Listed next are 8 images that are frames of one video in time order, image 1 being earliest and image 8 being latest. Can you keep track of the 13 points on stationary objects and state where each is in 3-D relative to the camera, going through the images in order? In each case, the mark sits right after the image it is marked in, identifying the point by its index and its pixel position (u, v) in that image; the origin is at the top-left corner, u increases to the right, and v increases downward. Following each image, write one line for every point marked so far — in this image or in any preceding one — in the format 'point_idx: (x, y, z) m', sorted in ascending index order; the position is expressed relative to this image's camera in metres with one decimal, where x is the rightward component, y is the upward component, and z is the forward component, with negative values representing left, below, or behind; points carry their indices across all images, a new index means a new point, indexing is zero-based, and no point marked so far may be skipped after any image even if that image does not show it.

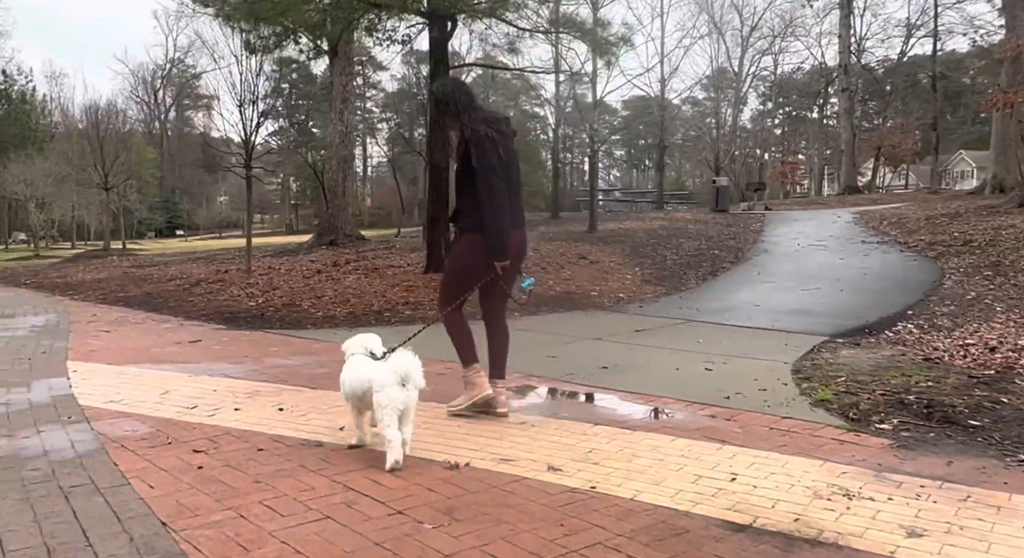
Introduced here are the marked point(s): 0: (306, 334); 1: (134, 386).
0: (-1.9, -0.5, +7.9) m
1: (-2.2, -0.6, +5.1) m
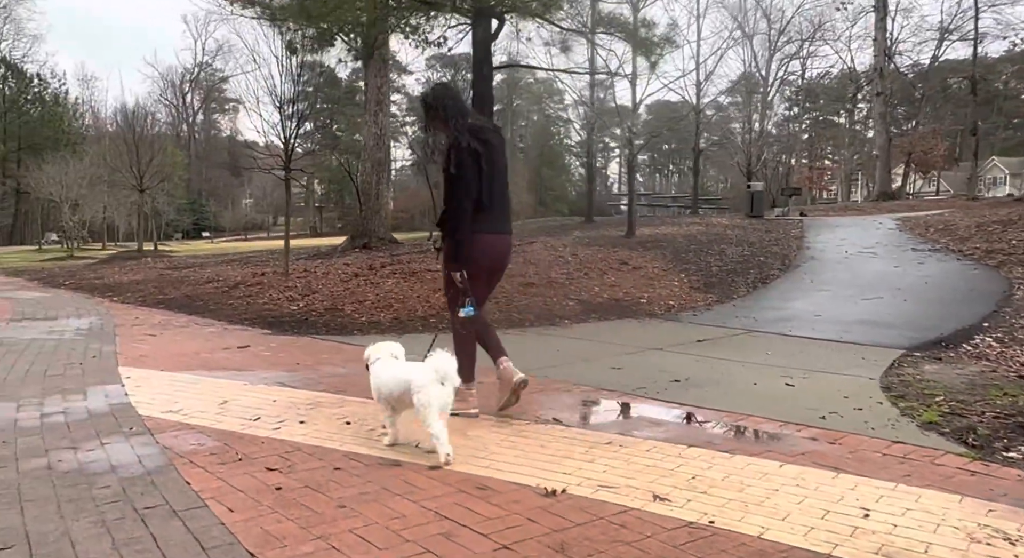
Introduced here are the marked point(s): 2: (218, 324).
0: (-1.4, -0.5, +7.8) m
1: (-1.8, -0.7, +4.9) m
2: (-3.2, -0.5, +9.3) m
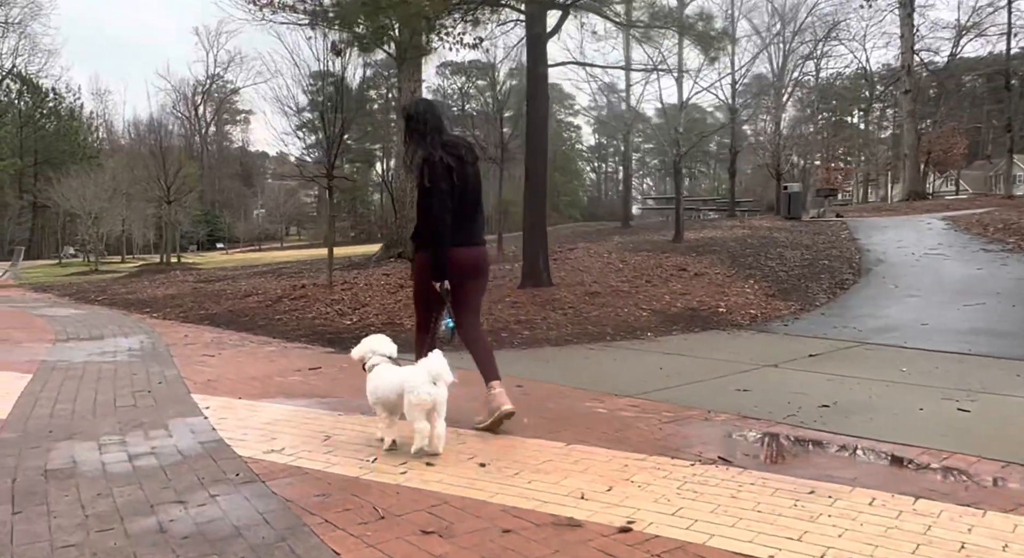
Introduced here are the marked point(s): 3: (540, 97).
0: (-0.7, -0.7, +7.3) m
1: (-1.2, -0.8, +4.4) m
2: (-2.5, -0.7, +8.9) m
3: (+0.4, +2.5, +11.5) m
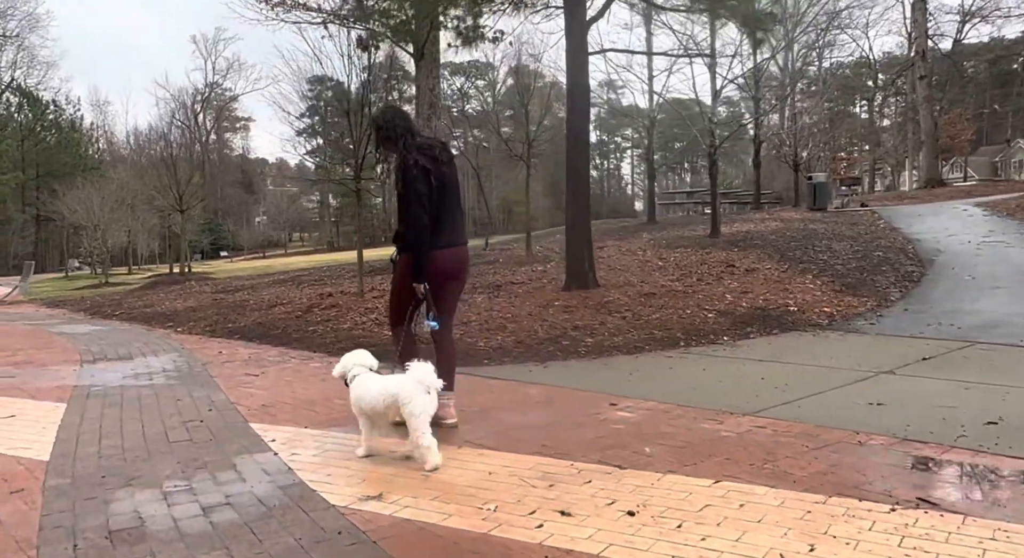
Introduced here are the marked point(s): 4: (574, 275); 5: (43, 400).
0: (-0.1, -0.7, +6.7) m
1: (-0.6, -0.8, +3.9) m
2: (-1.9, -0.8, +8.3) m
3: (+0.9, +2.5, +10.9) m
4: (+0.8, +0.1, +11.1) m
5: (-3.6, -0.9, +6.7) m
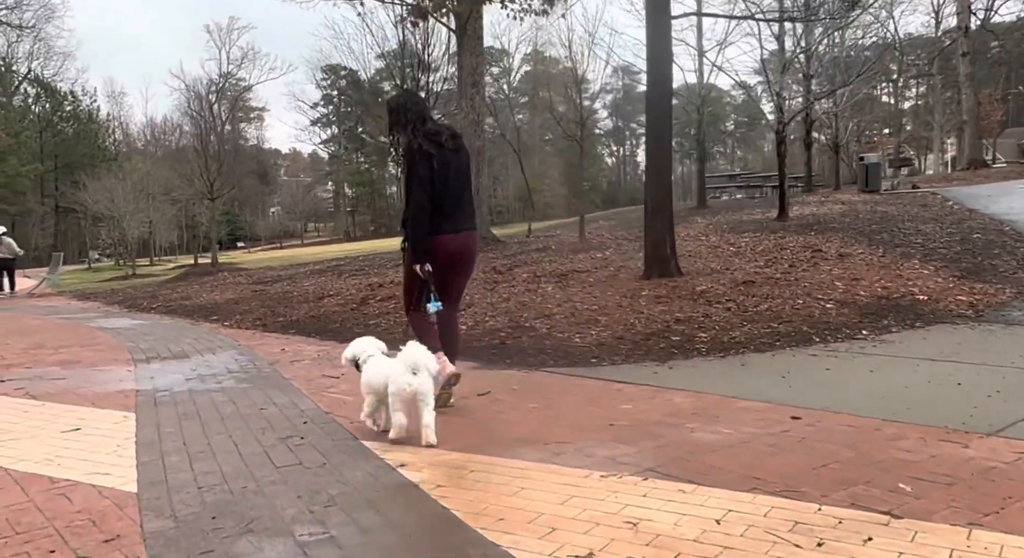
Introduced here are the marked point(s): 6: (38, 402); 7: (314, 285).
0: (+0.7, -0.6, +5.9) m
1: (+0.1, -0.8, +3.1) m
2: (-1.1, -0.7, +7.6) m
3: (+1.8, +2.6, +10.0) m
4: (+1.7, +0.2, +10.3) m
5: (-2.8, -0.9, +6.0) m
6: (-3.5, -1.0, +6.5) m
7: (-3.9, -0.1, +16.8) m
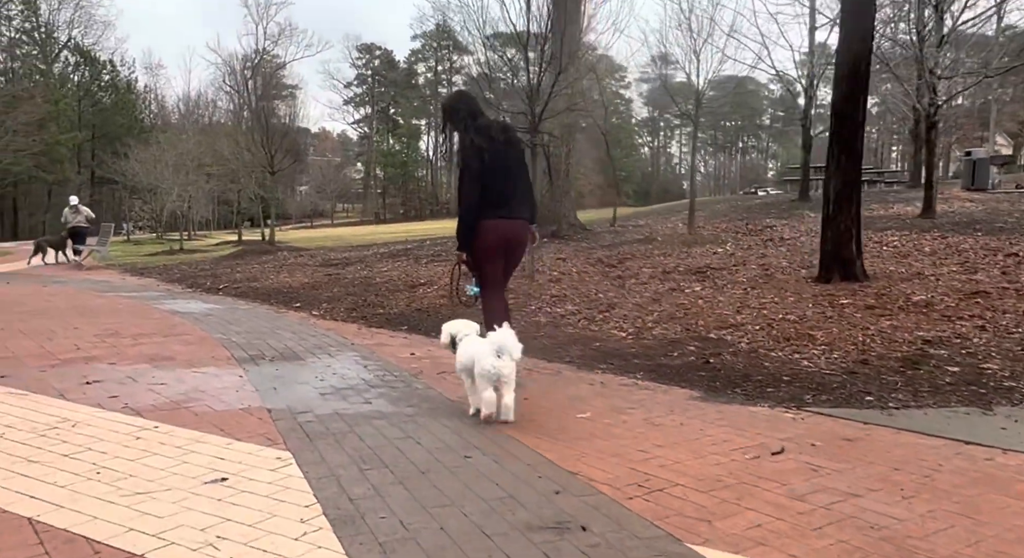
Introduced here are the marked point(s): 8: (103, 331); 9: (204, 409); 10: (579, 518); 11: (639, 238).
0: (+2.1, -0.7, +4.4) m
1: (+1.4, -0.9, +1.5) m
2: (+0.4, -0.7, +6.1) m
3: (+3.4, +2.5, +8.4) m
4: (+3.3, +0.2, +8.7) m
5: (-1.4, -0.8, +4.6) m
6: (-2.1, -0.9, +5.1) m
7: (-2.1, +0.1, +15.3) m
8: (-4.8, -0.6, +10.2) m
9: (-2.0, -0.8, +5.5) m
10: (+0.2, -0.8, +3.0) m
11: (+2.6, +0.9, +17.7) m
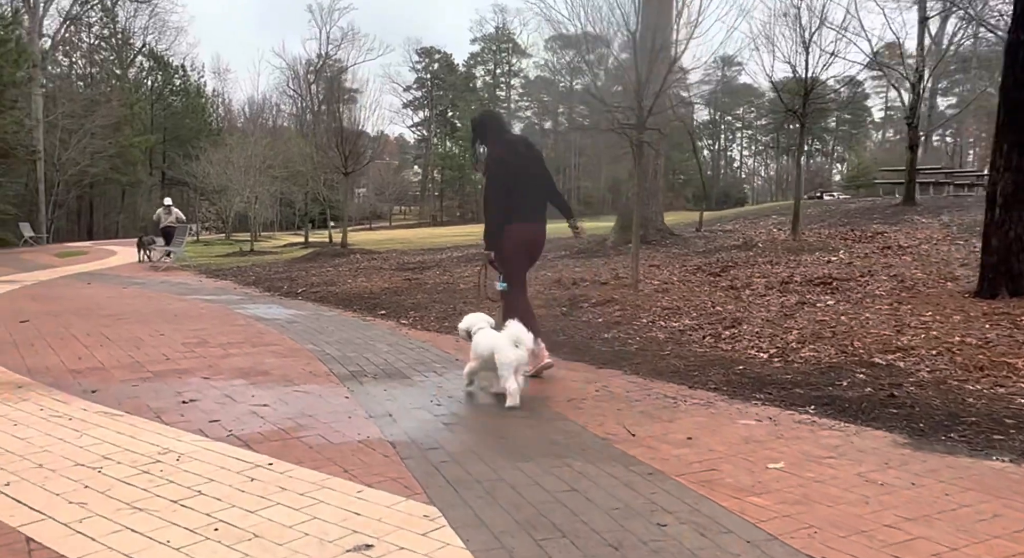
0: (+2.9, -0.8, +3.4) m
1: (+2.0, -1.0, +0.6) m
2: (+1.3, -0.8, +5.2) m
3: (+4.5, +2.4, +7.3) m
4: (+4.4, 0.0, +7.6) m
5: (-0.6, -0.9, +3.8) m
6: (-1.3, -0.9, +4.4) m
7: (-0.5, 0.0, +14.6) m
8: (-3.6, -0.7, +9.7) m
9: (-1.1, -0.9, +4.8) m
10: (+1.0, -0.9, +2.2) m
11: (+4.3, +0.7, +16.7) m
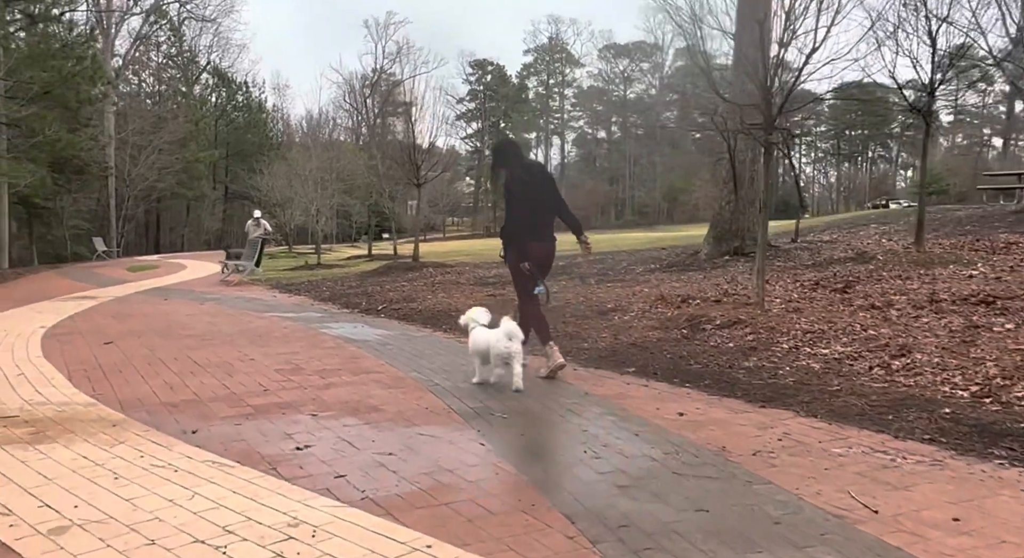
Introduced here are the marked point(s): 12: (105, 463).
0: (+3.7, -1.0, +2.3) m
1: (+2.7, -1.1, -0.4) m
2: (+2.3, -0.9, +4.2) m
3: (+5.6, +2.2, +6.1) m
4: (+5.5, -0.1, +6.4) m
5: (+0.3, -1.1, +2.9) m
6: (-0.4, -1.1, +3.6) m
7: (+1.0, -0.2, +13.7) m
8: (-2.4, -0.9, +9.0) m
9: (-0.2, -1.1, +3.9) m
10: (+1.7, -1.1, +1.2) m
11: (+6.0, +0.4, +15.5) m
12: (-2.5, -1.1, +5.3) m
